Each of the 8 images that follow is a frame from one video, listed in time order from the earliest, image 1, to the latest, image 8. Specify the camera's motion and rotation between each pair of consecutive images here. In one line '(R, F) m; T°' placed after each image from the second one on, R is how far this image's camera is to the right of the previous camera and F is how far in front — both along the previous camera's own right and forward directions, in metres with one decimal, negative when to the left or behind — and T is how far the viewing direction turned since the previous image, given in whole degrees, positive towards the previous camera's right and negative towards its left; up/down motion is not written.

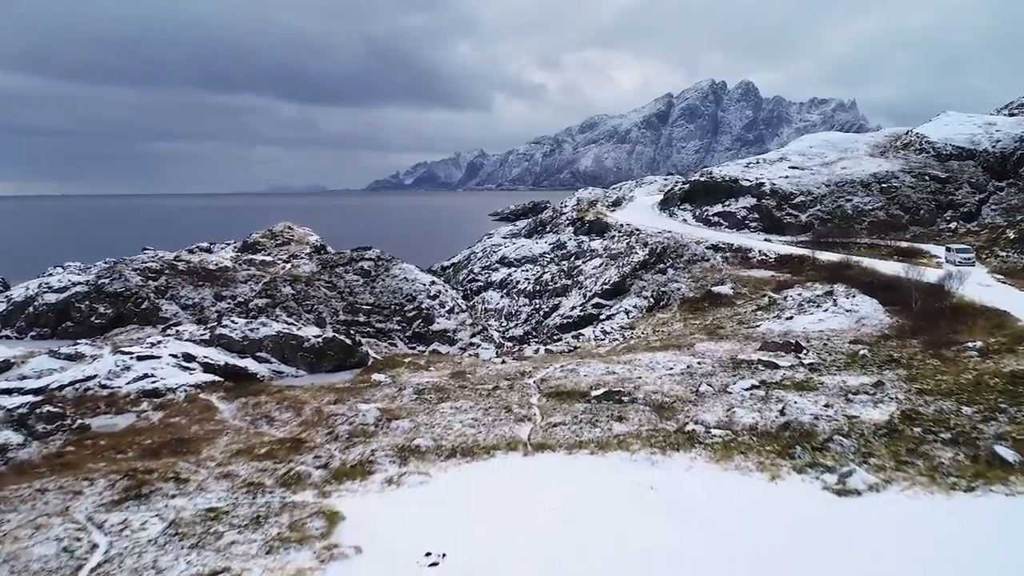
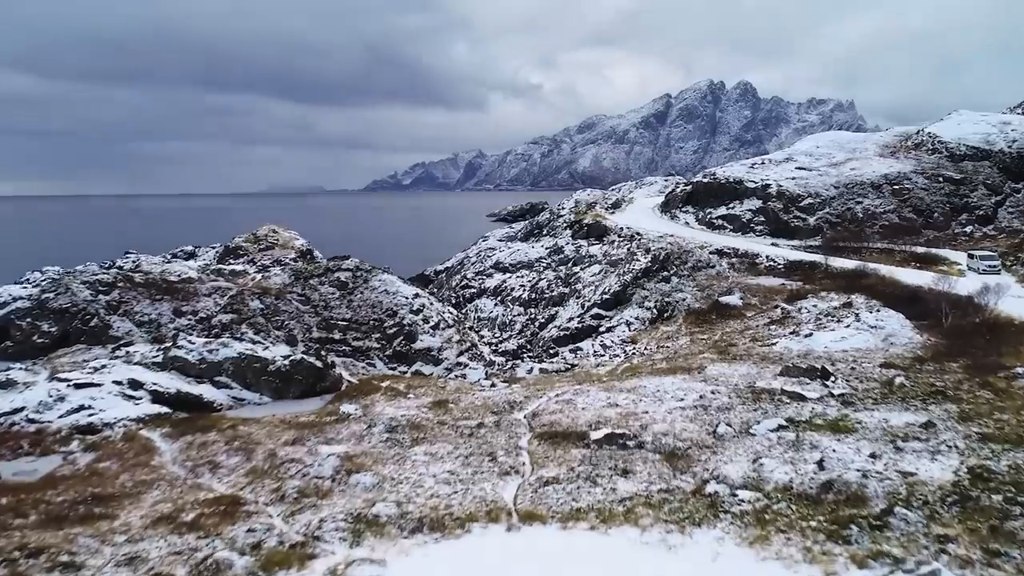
(+0.2, +2.2) m; 0°
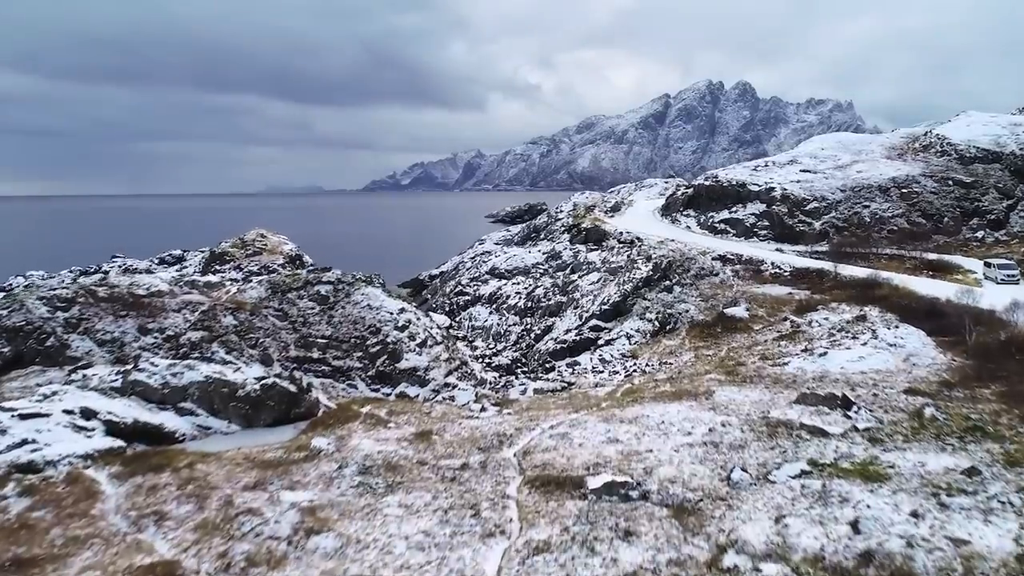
(+0.2, +1.5) m; 0°
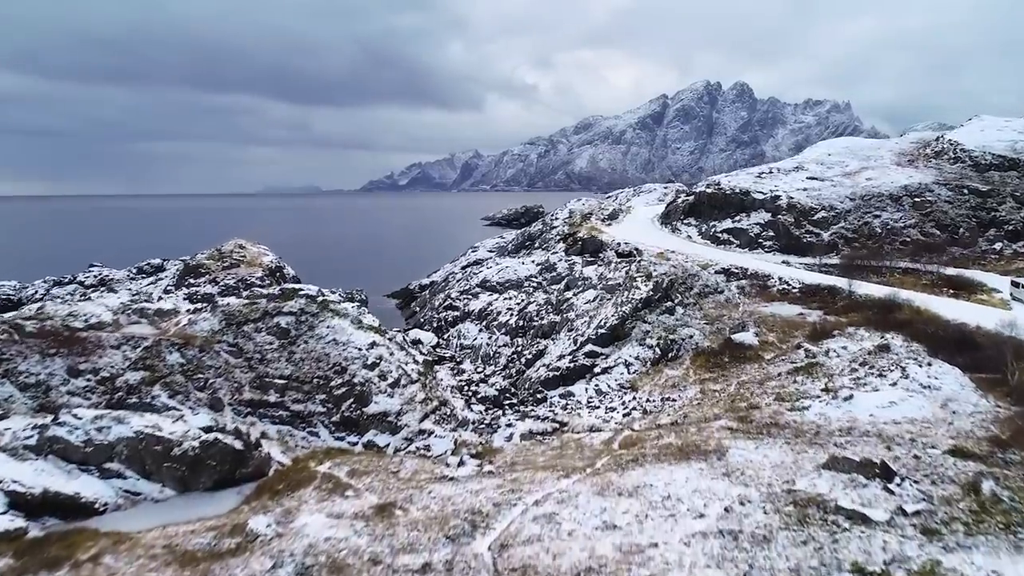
(+0.3, +2.3) m; 0°
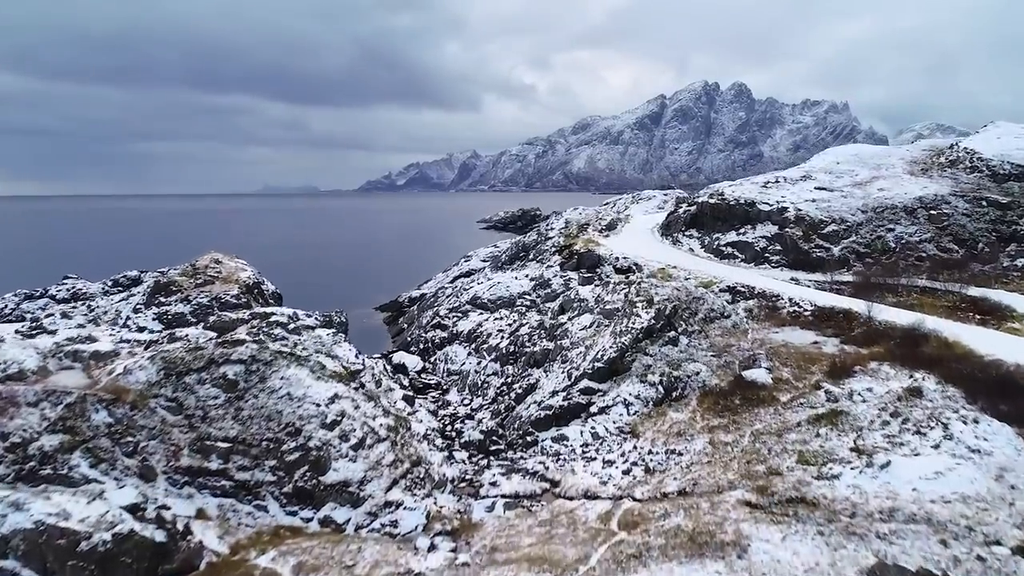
(+0.3, +2.5) m; 0°
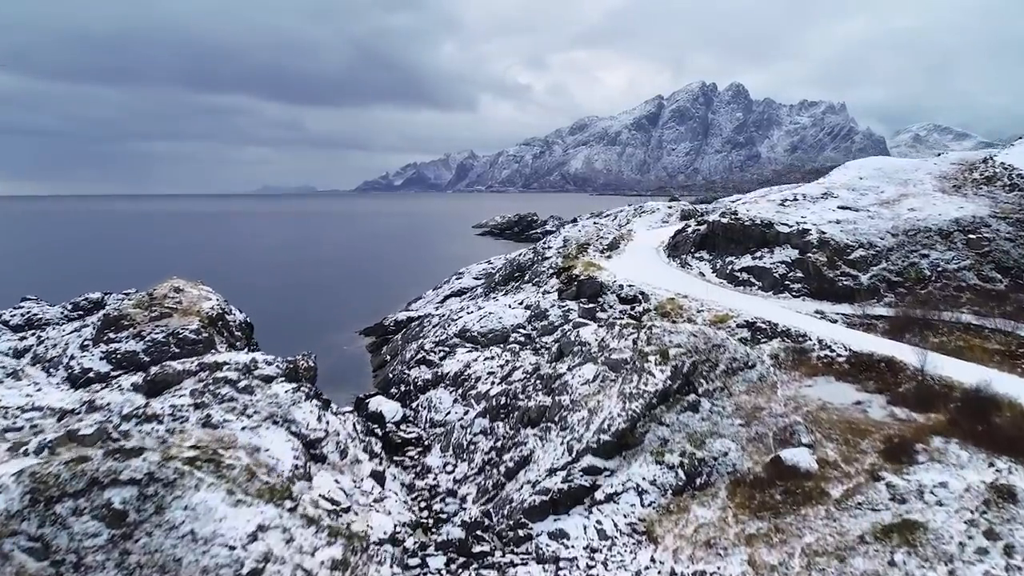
(+0.2, +4.1) m; 0°
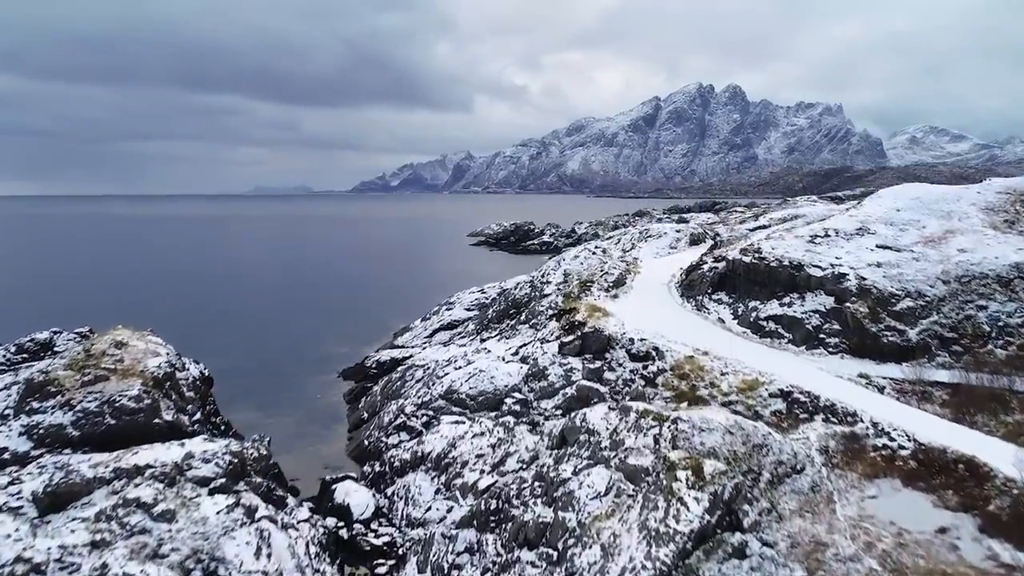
(+0.1, +5.0) m; 0°
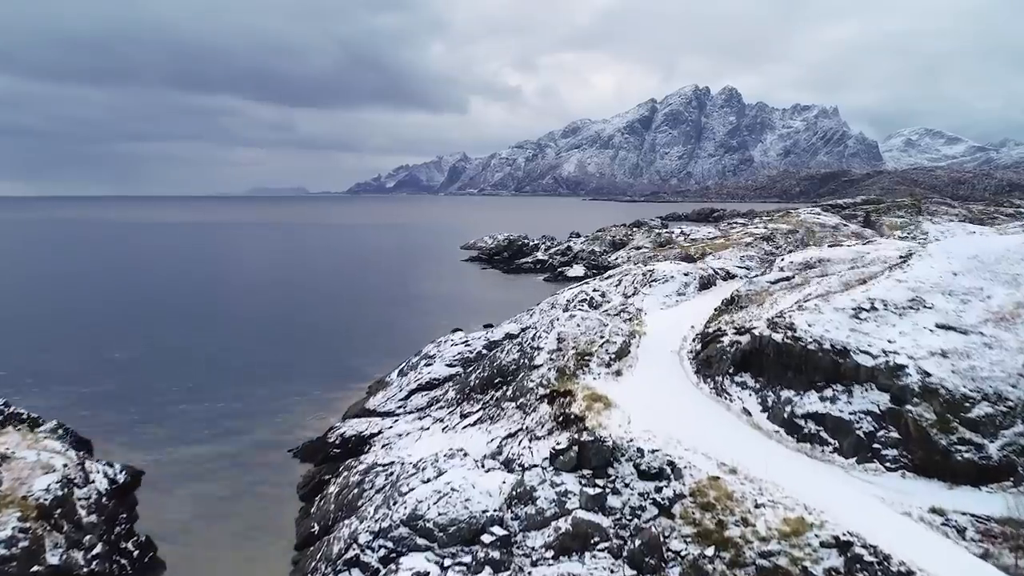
(+0.6, +6.5) m; 0°
